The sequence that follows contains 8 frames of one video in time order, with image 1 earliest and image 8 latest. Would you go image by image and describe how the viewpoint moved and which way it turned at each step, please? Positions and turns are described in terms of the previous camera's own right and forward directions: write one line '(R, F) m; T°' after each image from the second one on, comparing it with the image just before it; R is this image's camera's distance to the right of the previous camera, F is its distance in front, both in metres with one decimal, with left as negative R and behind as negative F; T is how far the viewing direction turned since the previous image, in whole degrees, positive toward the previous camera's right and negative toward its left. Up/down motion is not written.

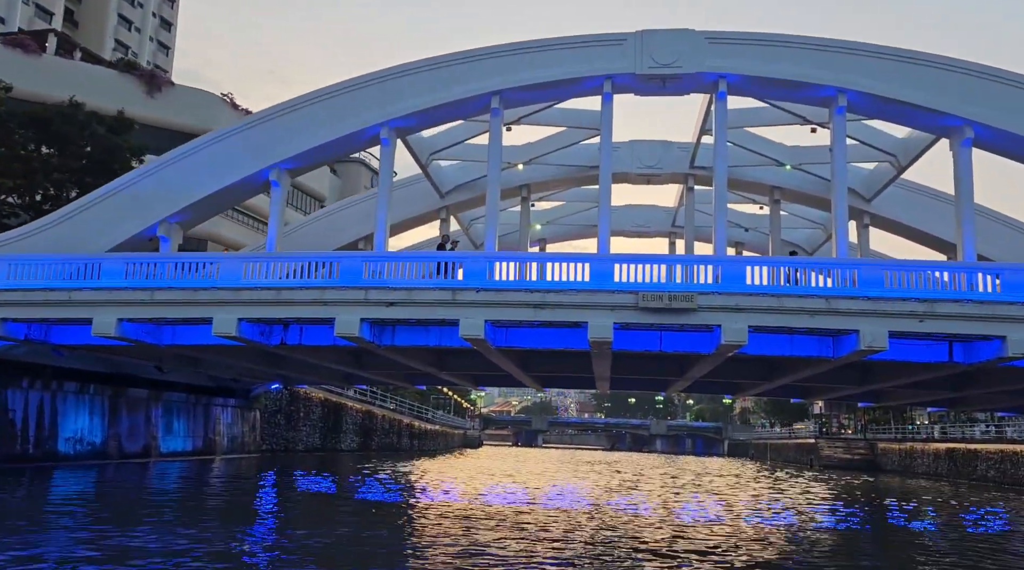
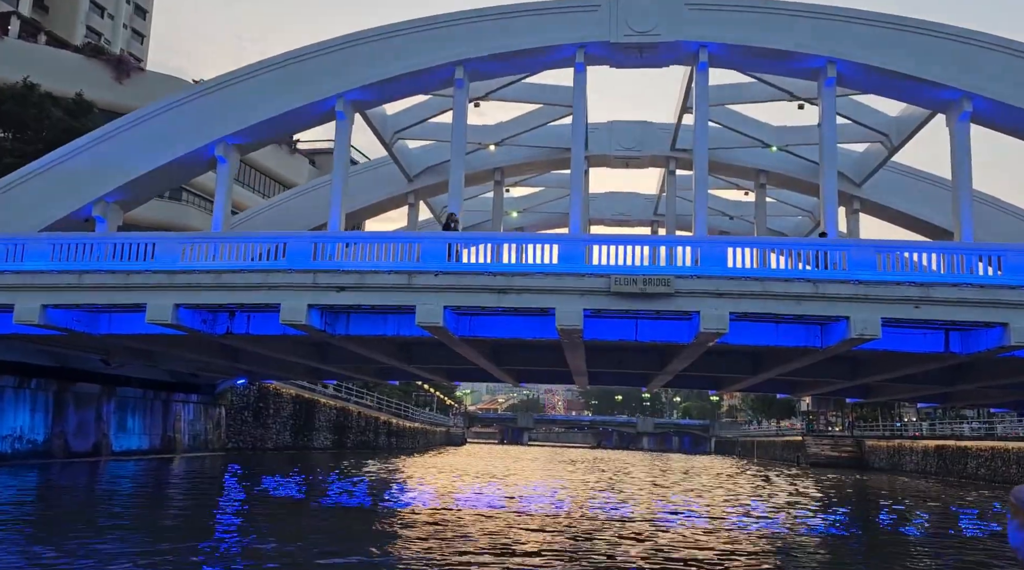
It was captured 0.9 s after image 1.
(+0.5, +1.5) m; +1°
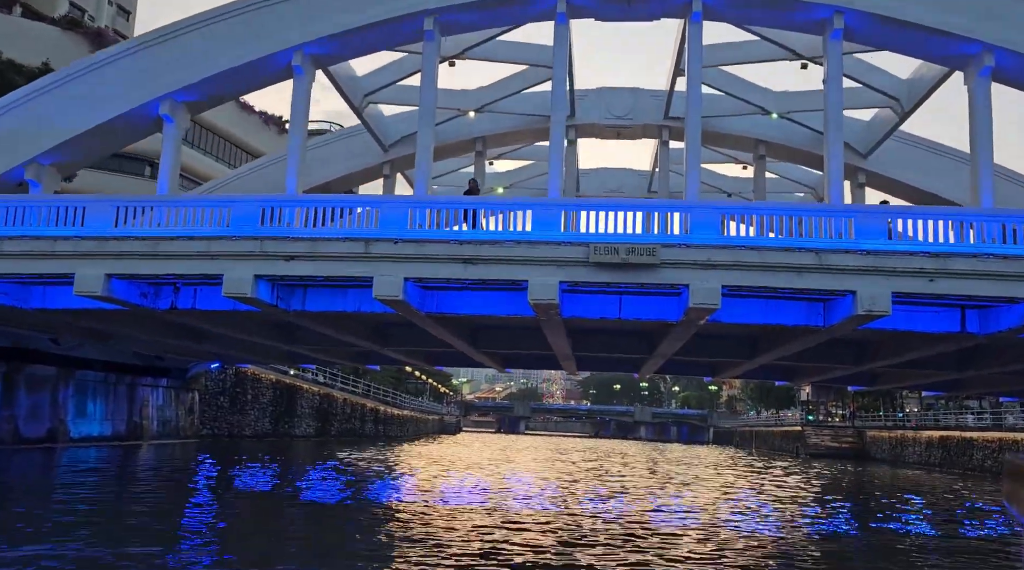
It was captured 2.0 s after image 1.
(+0.6, +1.8) m; 0°
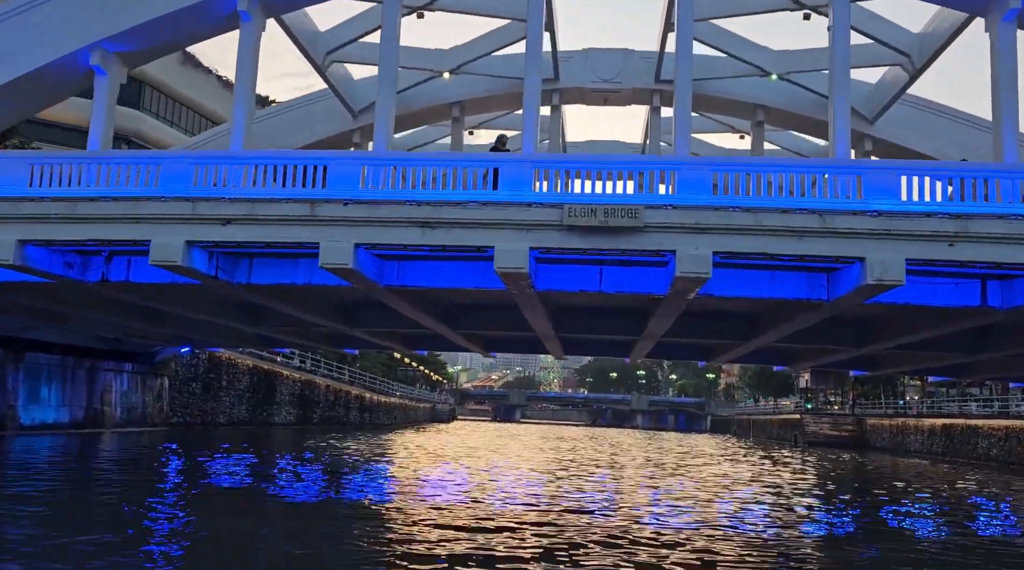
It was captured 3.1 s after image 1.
(+0.5, +1.8) m; 0°
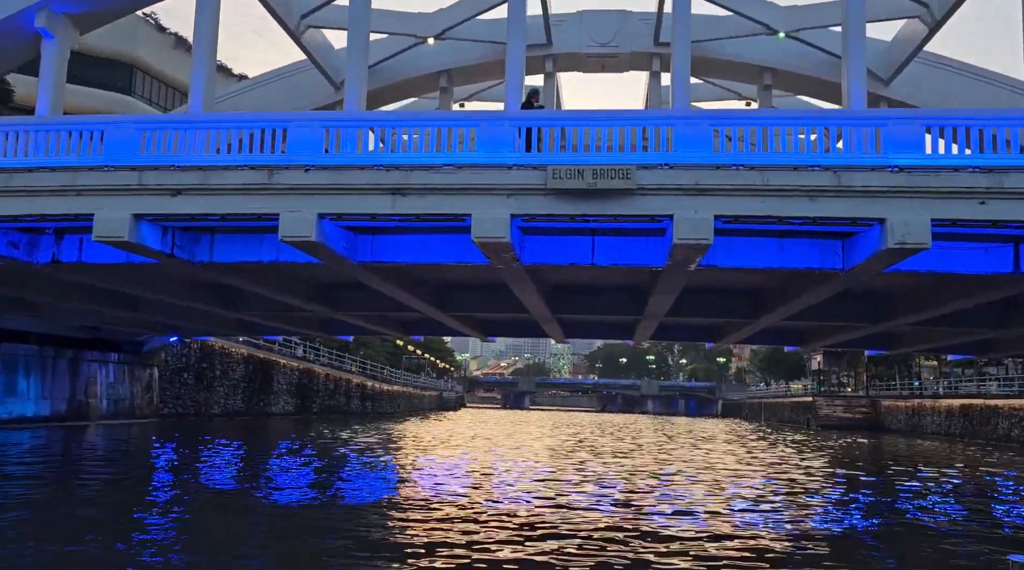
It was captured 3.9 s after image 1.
(+0.4, +1.3) m; -1°
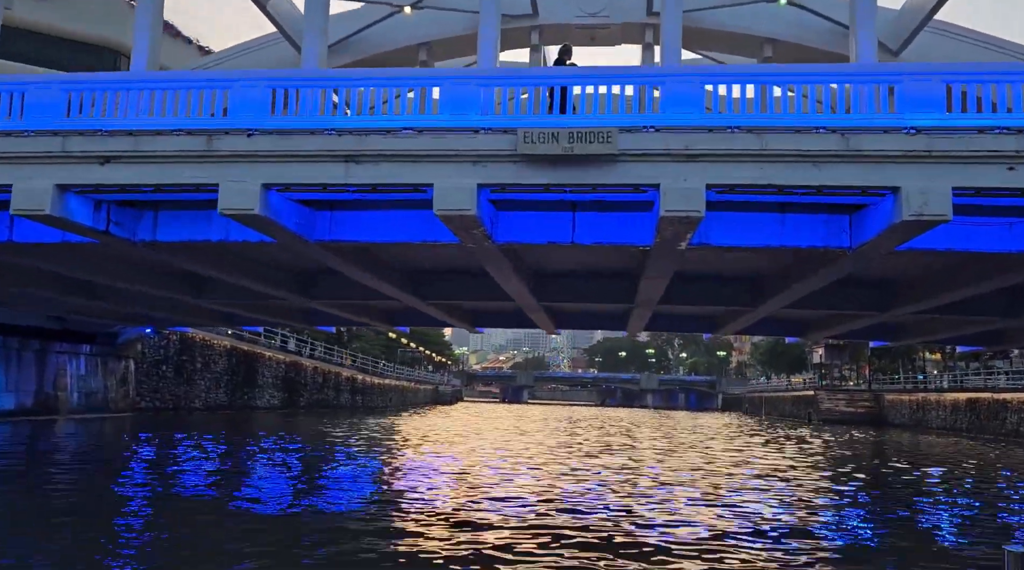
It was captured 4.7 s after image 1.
(+0.4, +1.4) m; 0°
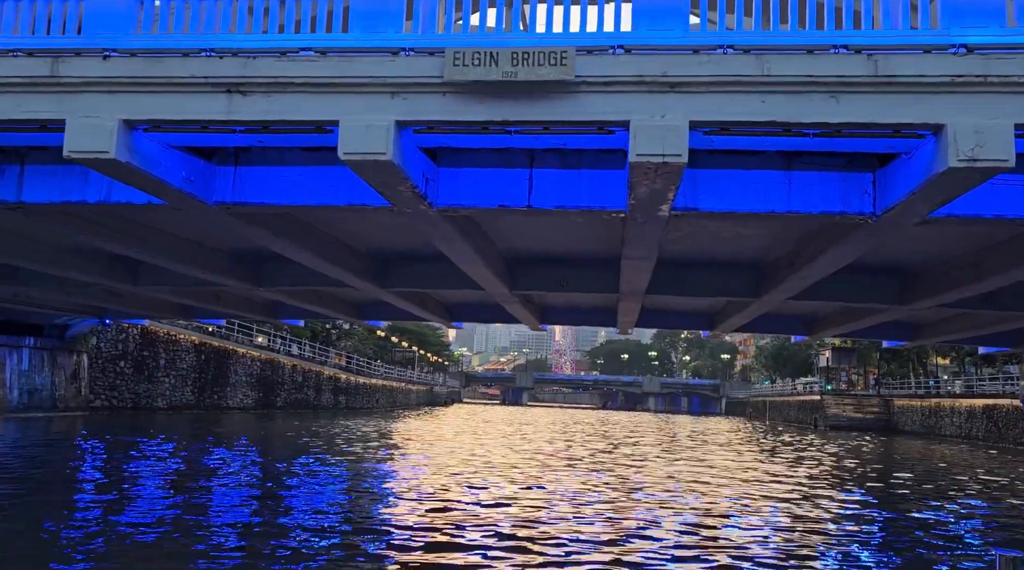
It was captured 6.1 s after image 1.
(+0.8, +2.5) m; 0°
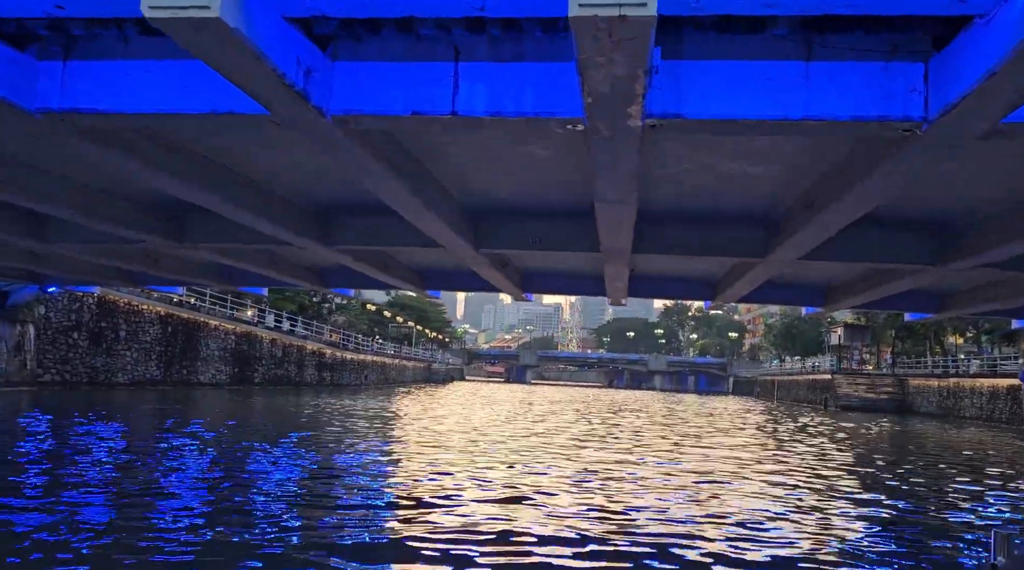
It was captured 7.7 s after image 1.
(+0.8, +2.7) m; -1°
